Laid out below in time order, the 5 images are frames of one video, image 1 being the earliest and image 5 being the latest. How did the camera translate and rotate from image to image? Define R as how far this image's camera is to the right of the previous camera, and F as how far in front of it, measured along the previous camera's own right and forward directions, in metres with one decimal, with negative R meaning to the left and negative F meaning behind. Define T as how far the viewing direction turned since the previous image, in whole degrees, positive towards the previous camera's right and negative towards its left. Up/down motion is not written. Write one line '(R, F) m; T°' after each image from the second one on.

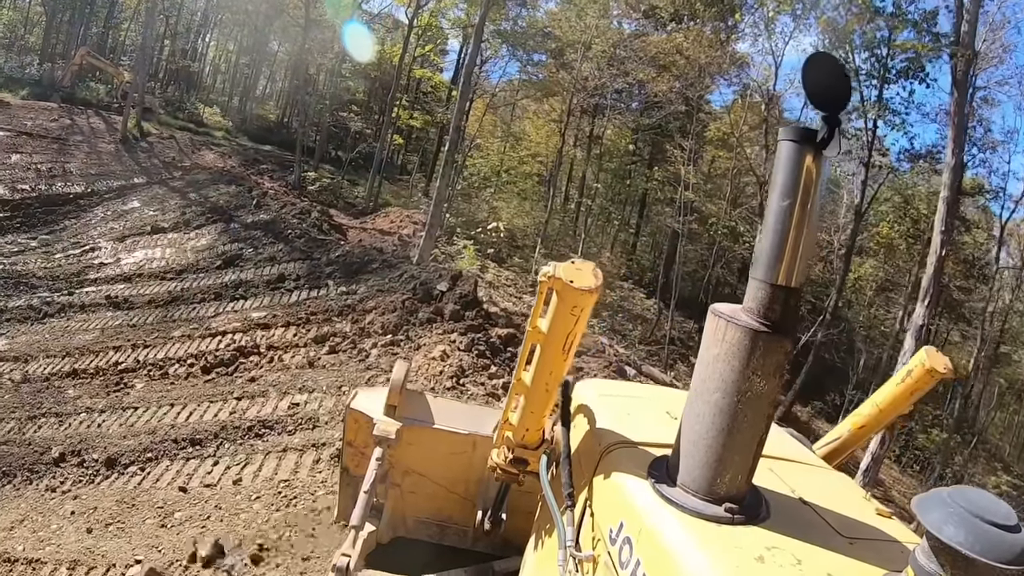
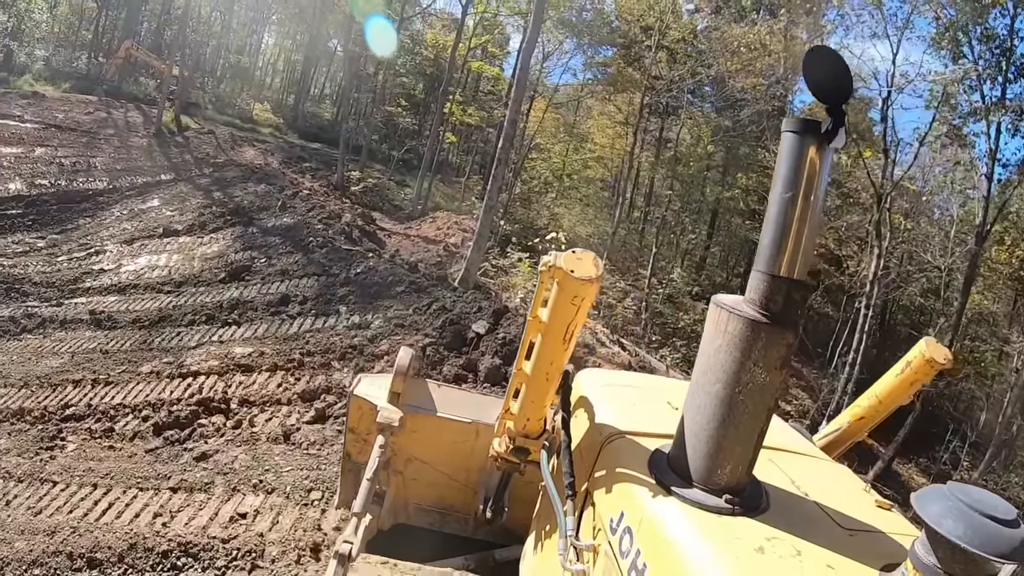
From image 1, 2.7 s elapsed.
(0.0, +1.3) m; -4°
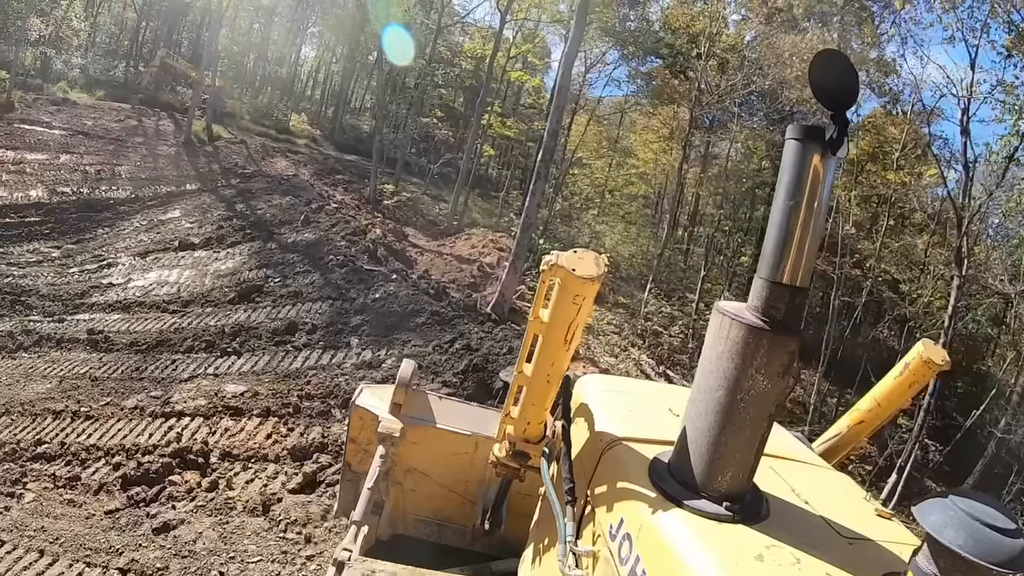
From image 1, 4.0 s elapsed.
(0.0, +0.6) m; -3°
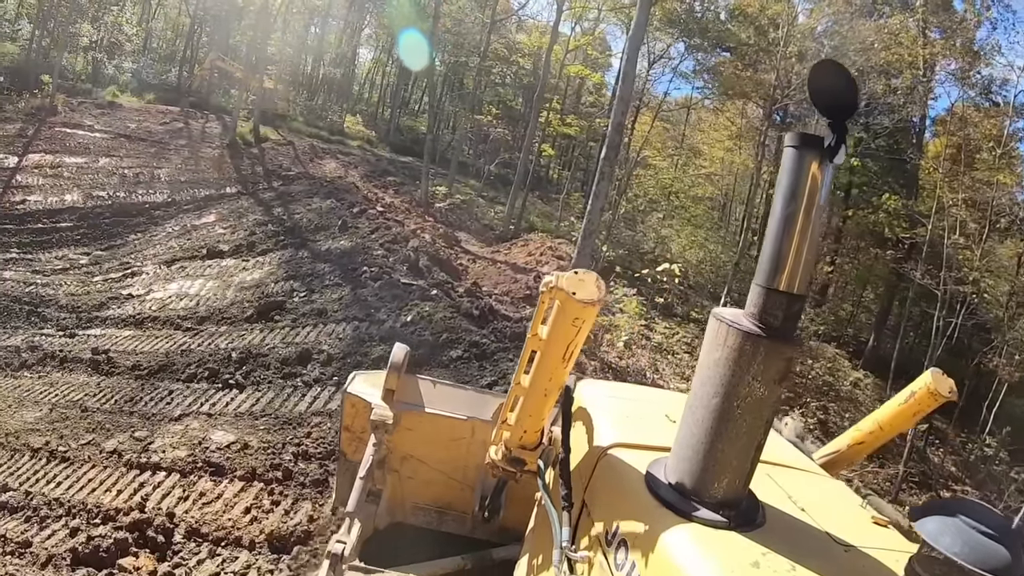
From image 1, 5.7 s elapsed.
(0.0, +0.8) m; -4°
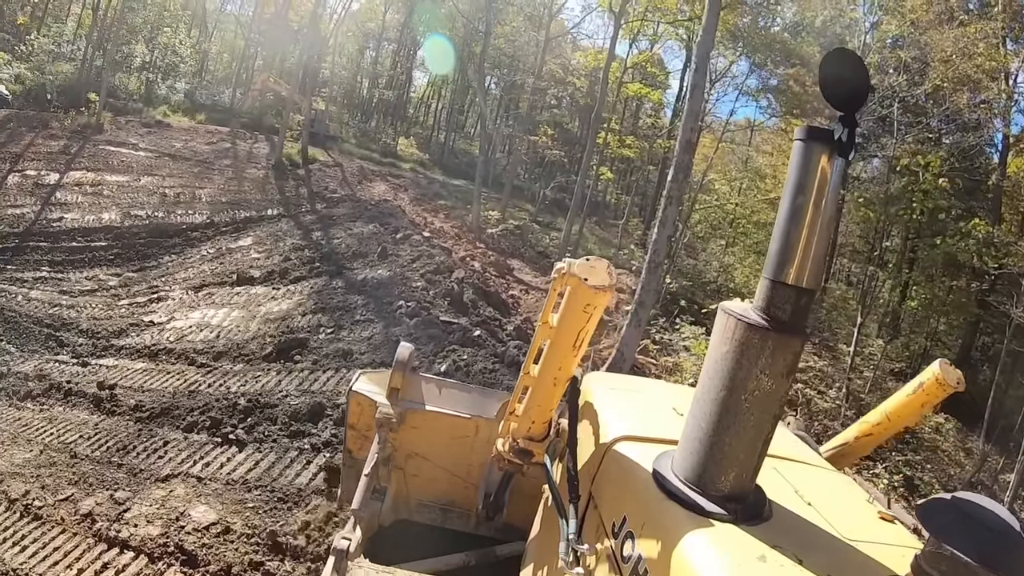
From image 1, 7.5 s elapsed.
(0.0, +0.5) m; -4°
